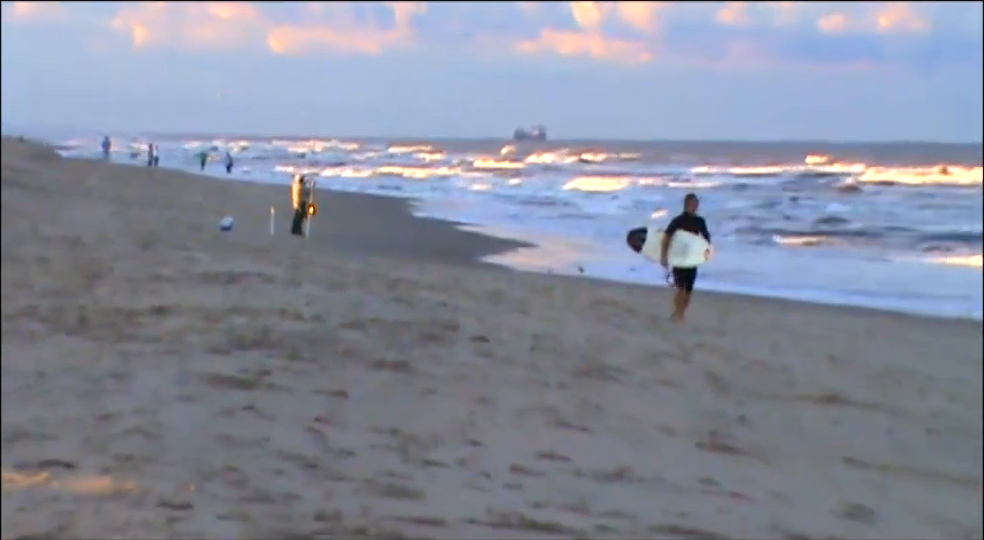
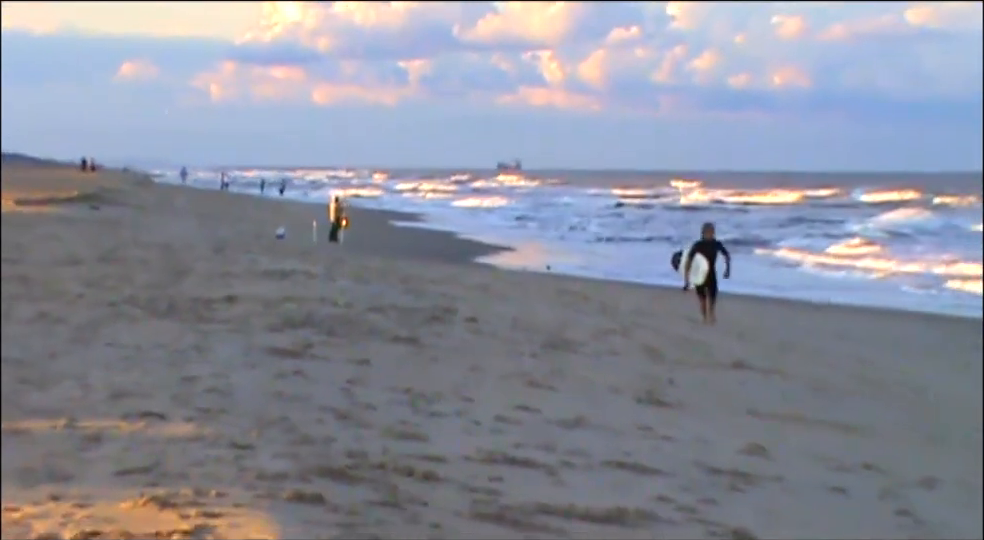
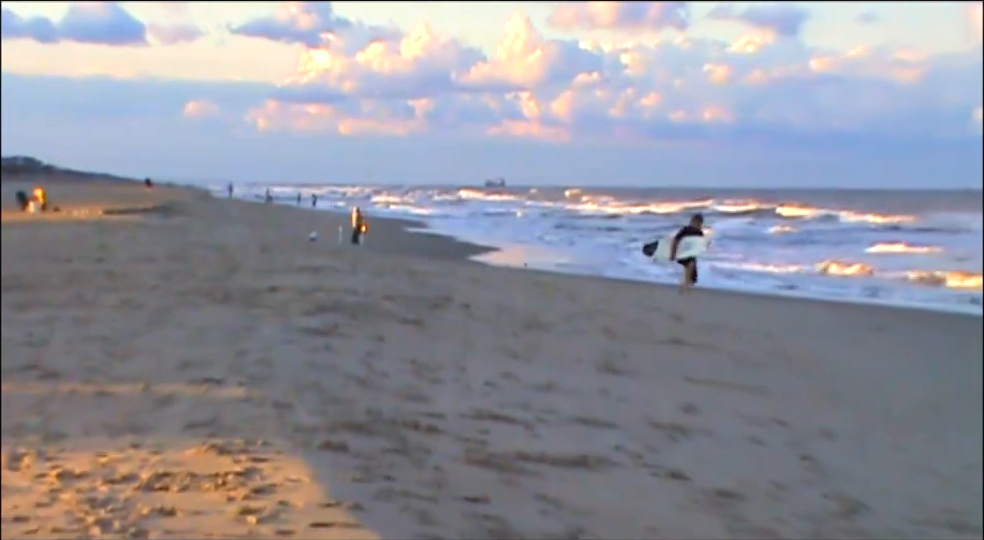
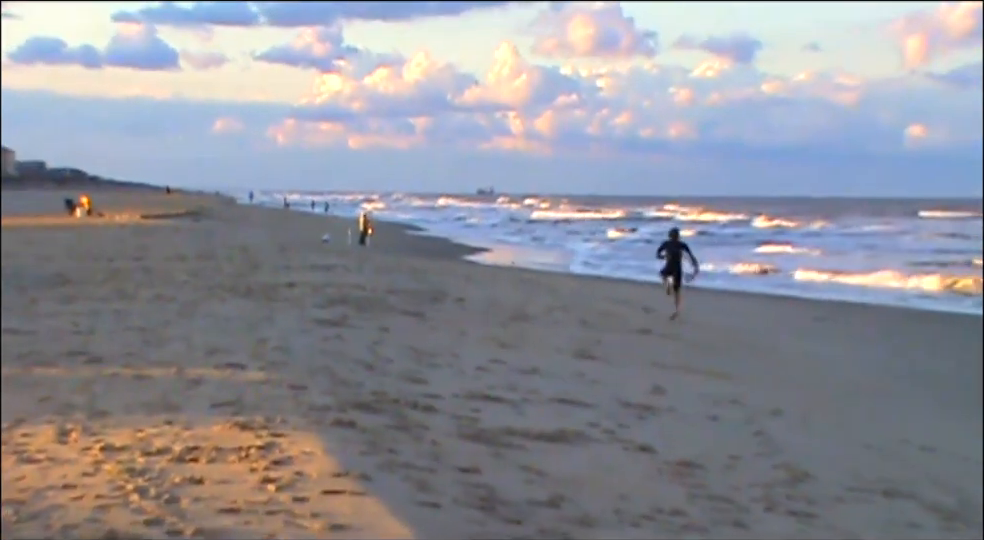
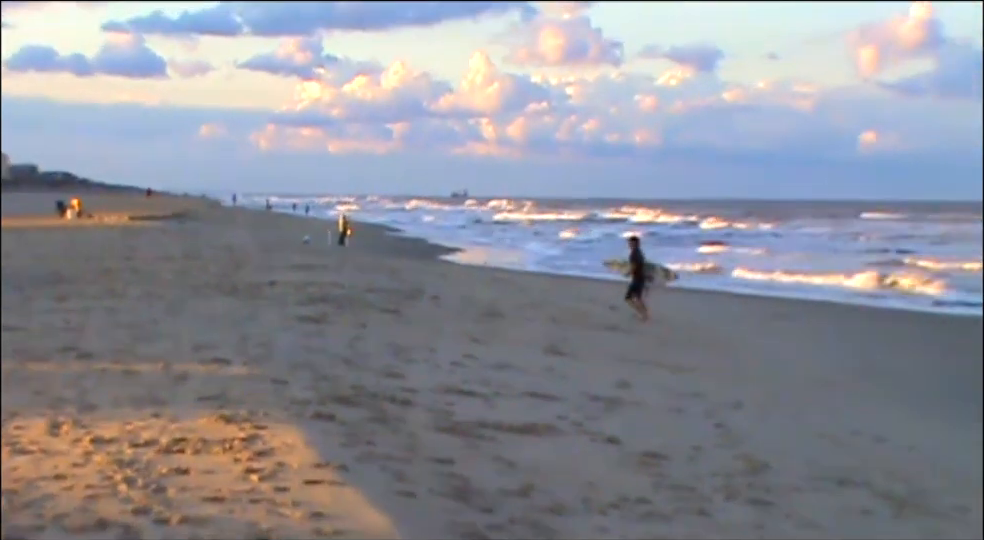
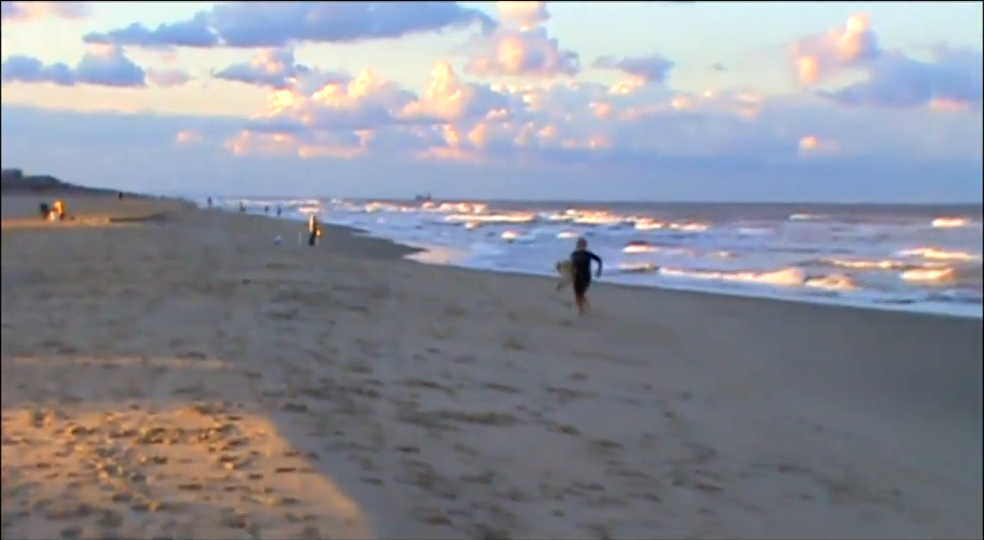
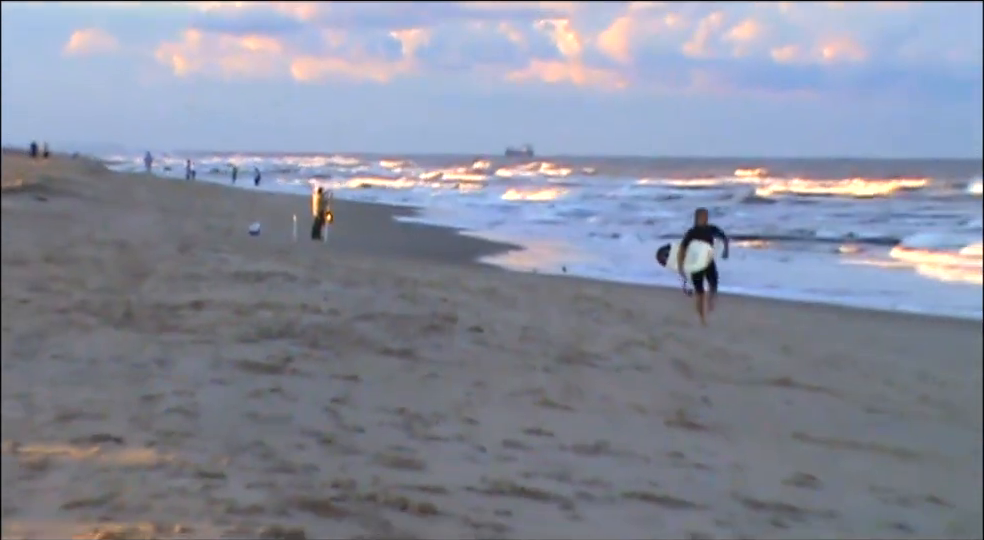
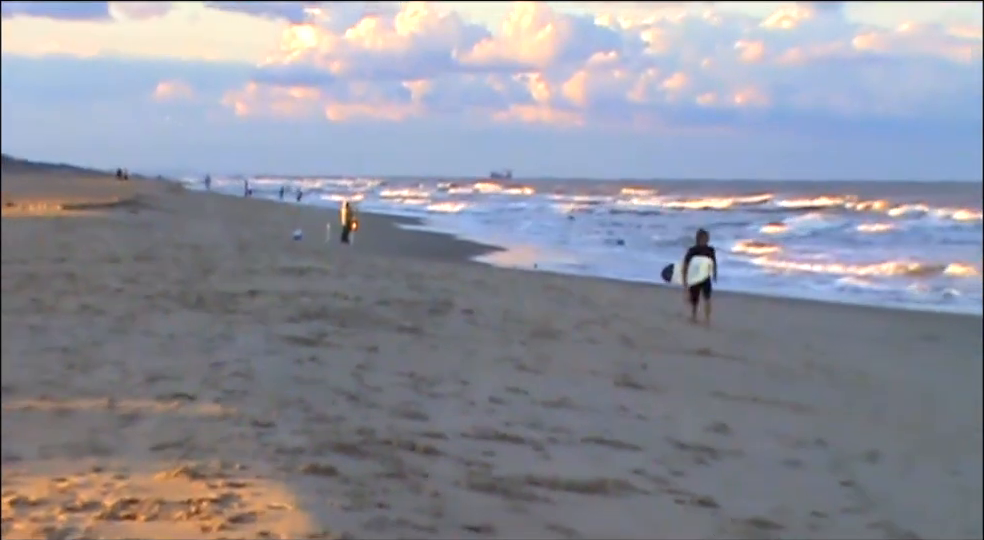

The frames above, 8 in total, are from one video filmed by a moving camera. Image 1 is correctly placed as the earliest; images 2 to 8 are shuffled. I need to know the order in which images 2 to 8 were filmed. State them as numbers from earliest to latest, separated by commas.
7, 2, 8, 3, 4, 5, 6
